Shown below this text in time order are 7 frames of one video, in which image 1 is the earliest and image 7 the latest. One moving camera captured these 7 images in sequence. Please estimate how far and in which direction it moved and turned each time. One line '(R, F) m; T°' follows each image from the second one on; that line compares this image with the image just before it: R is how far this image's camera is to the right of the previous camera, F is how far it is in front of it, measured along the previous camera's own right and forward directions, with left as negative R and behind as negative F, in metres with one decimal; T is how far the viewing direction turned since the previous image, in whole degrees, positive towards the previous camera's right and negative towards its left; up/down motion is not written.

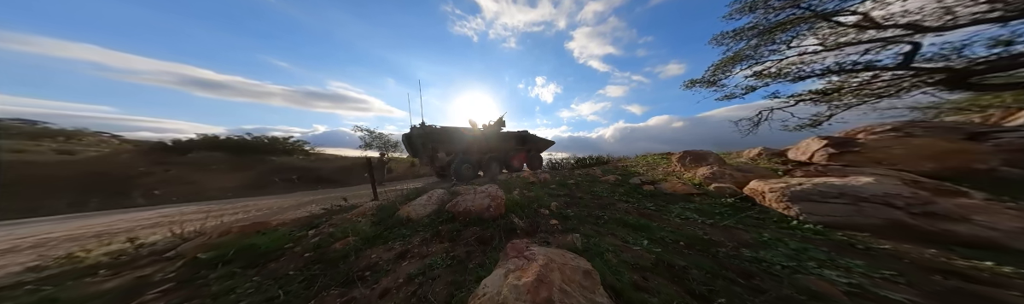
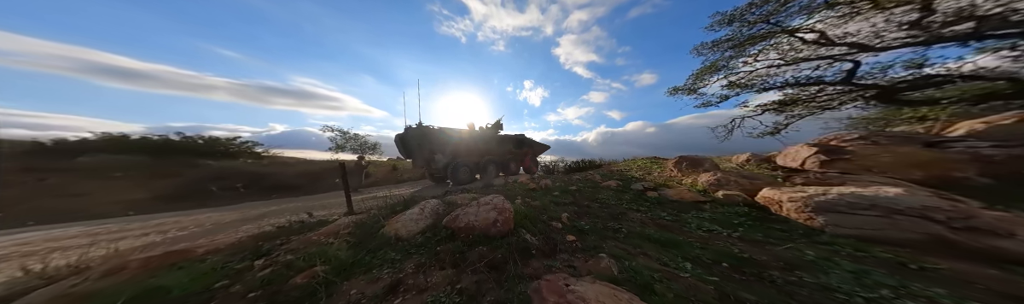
(-0.3, +0.3) m; +4°
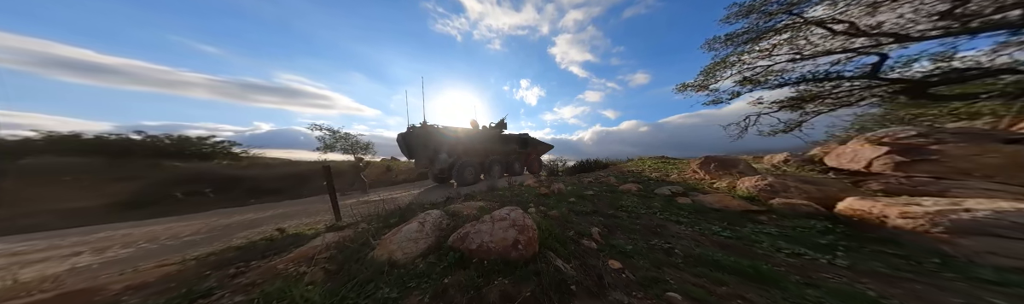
(-0.3, +0.4) m; +1°
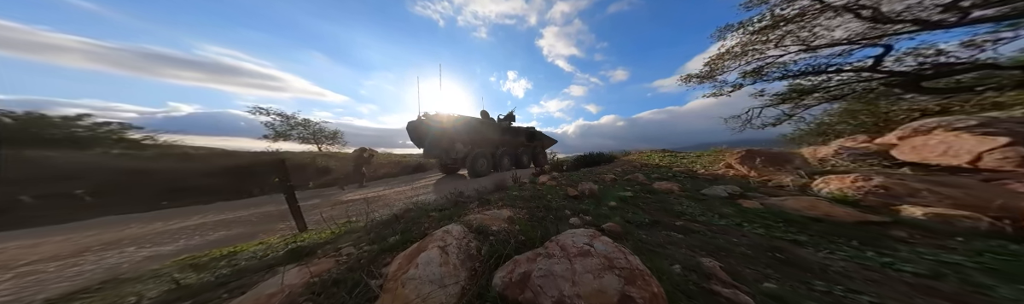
(-0.7, +0.8) m; +5°
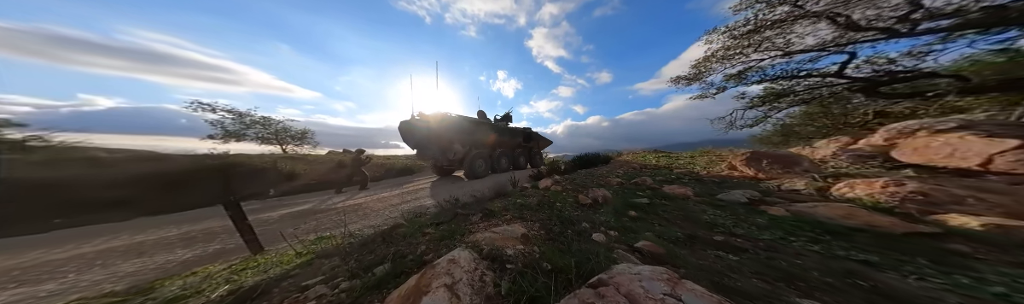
(-0.3, +0.4) m; +4°
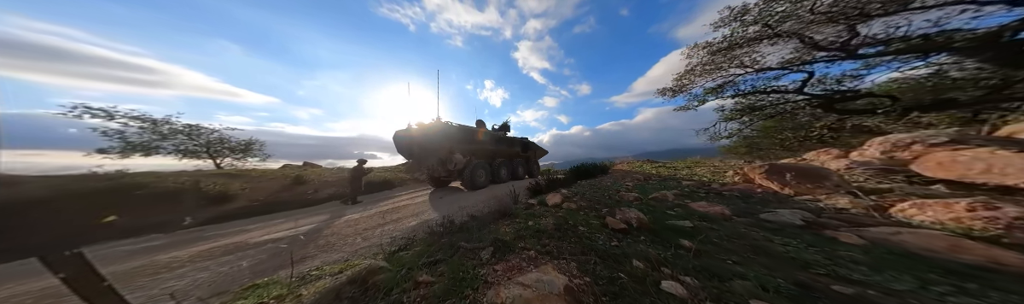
(-0.5, +0.7) m; +6°
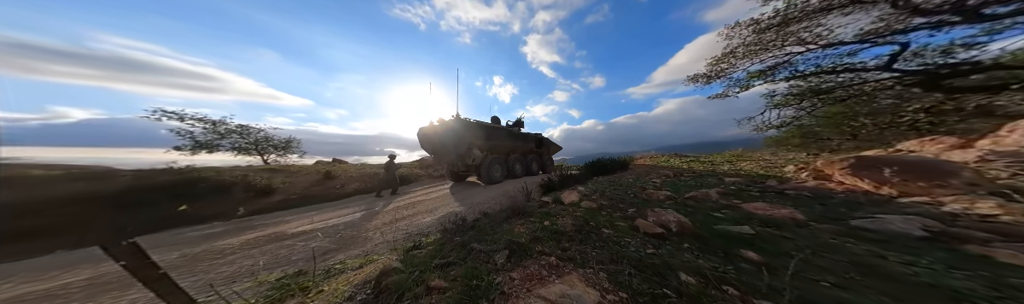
(-0.1, +0.3) m; -5°
